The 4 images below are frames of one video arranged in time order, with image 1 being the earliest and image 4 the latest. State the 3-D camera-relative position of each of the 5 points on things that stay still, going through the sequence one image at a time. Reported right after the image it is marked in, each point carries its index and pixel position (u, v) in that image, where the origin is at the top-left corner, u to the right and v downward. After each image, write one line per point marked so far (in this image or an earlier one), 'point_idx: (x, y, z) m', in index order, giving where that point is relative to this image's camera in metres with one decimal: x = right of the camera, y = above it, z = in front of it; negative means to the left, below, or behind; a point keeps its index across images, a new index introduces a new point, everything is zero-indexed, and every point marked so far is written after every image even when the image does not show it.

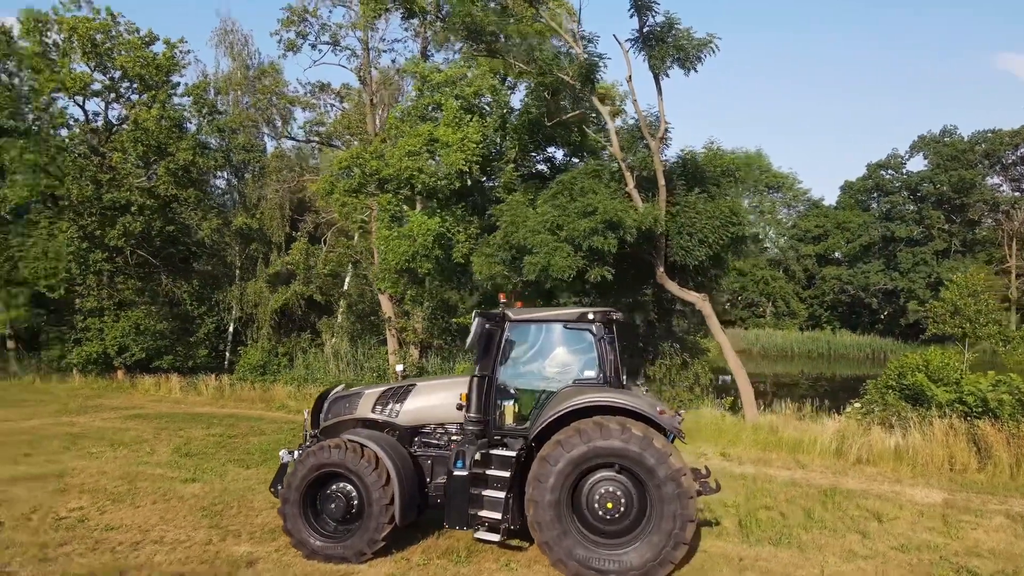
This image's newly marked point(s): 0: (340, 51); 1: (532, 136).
0: (-4.2, +5.9, +18.0) m
1: (+0.4, +3.0, +14.6) m
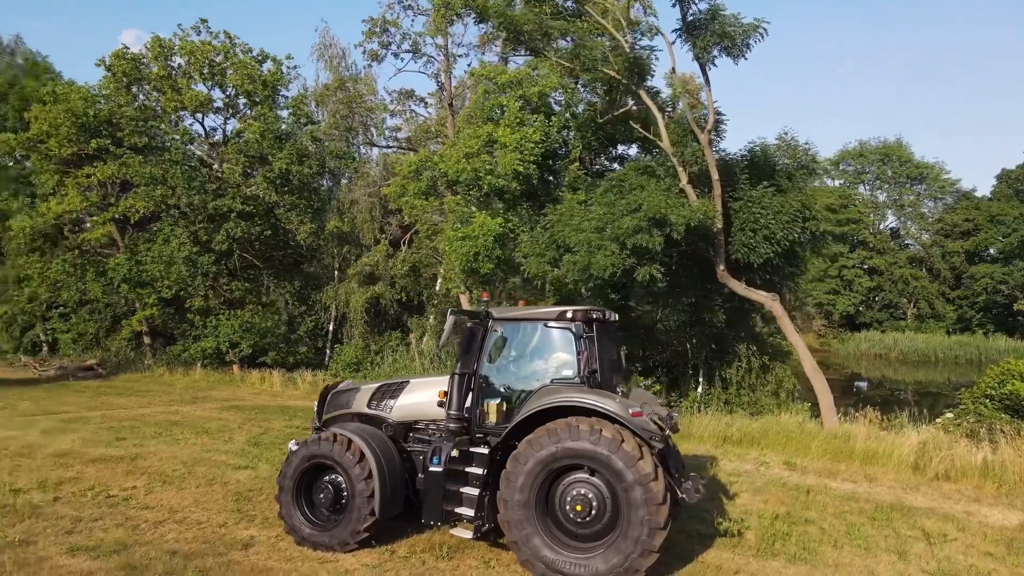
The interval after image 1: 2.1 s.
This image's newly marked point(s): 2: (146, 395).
0: (-2.3, +5.9, +18.5) m
1: (+1.7, +3.1, +14.4) m
2: (-9.3, -2.7, +18.6) m
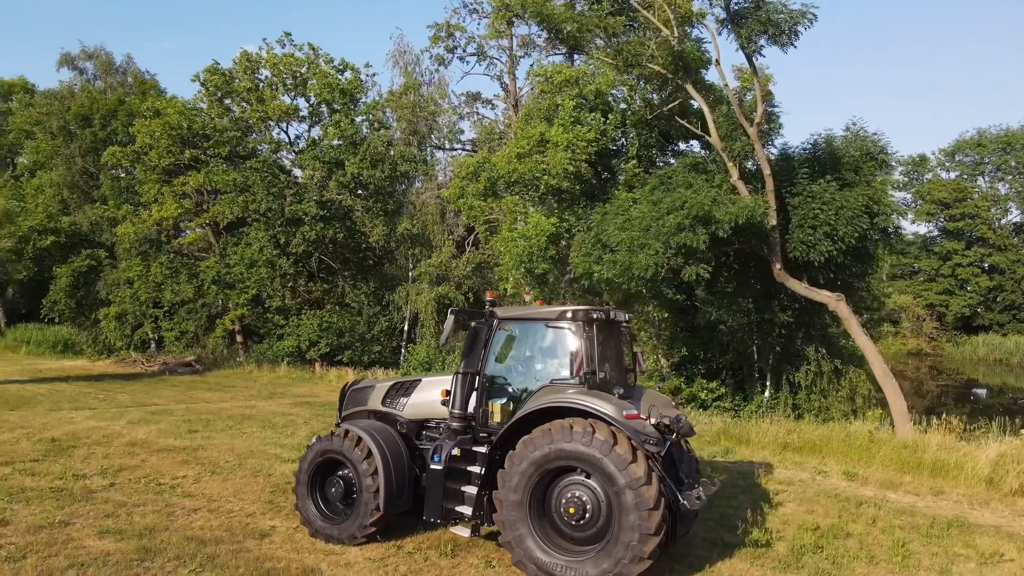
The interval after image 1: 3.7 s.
0: (-0.7, +5.8, +18.7) m
1: (+2.7, +3.1, +14.1) m
2: (-7.6, -2.8, +19.7) m
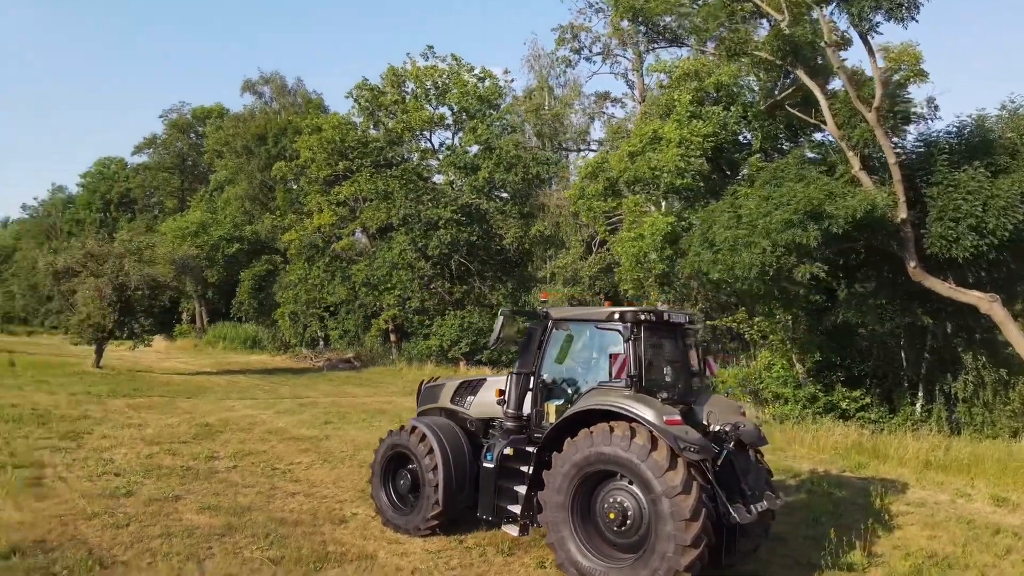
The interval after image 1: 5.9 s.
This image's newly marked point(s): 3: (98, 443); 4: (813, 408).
0: (+2.6, +5.8, +18.5) m
1: (+4.9, +3.0, +13.3) m
2: (-3.9, -2.8, +21.0) m
3: (-5.7, -2.2, +10.0) m
4: (+5.8, -2.3, +13.9) m
